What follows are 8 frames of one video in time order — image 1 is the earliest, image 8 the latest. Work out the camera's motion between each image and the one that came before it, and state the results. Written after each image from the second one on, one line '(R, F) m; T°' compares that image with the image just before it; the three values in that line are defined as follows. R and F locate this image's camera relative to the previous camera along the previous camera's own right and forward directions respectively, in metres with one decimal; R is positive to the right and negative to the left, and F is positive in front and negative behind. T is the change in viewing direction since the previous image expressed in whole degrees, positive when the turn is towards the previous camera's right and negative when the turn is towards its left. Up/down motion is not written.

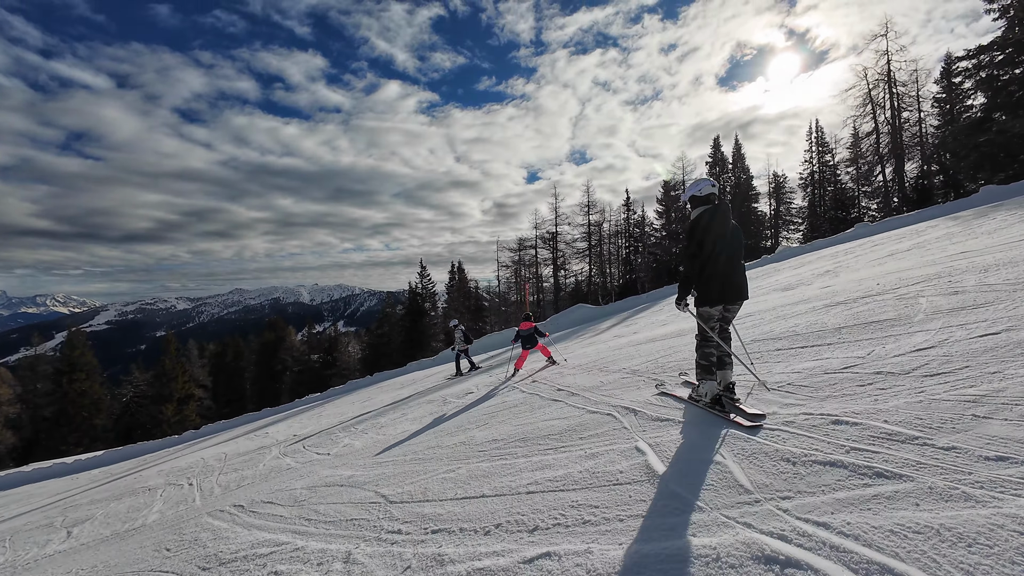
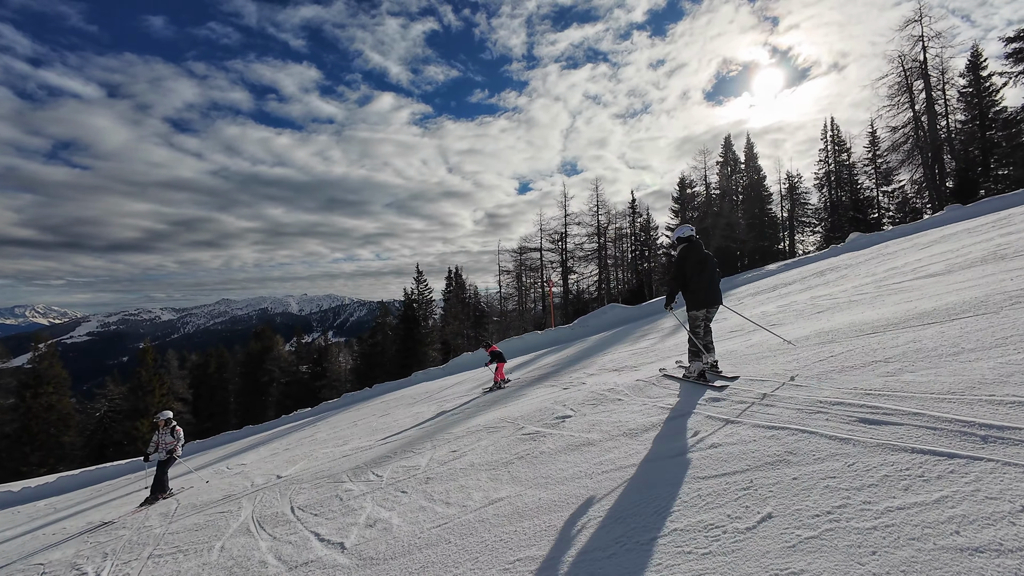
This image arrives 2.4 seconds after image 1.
(-2.0, +4.0) m; +1°
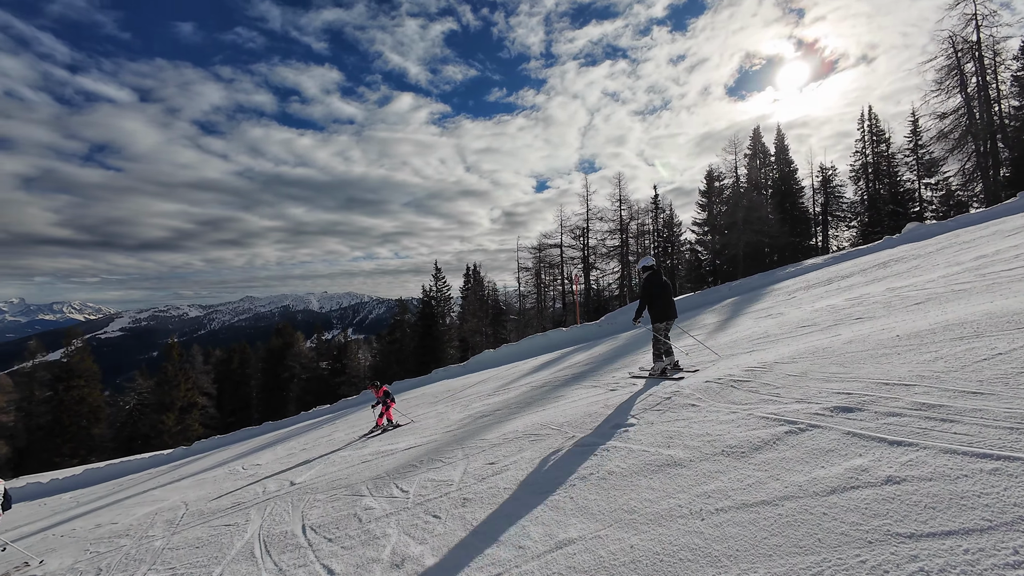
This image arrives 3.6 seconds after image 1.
(-0.4, +1.1) m; -2°
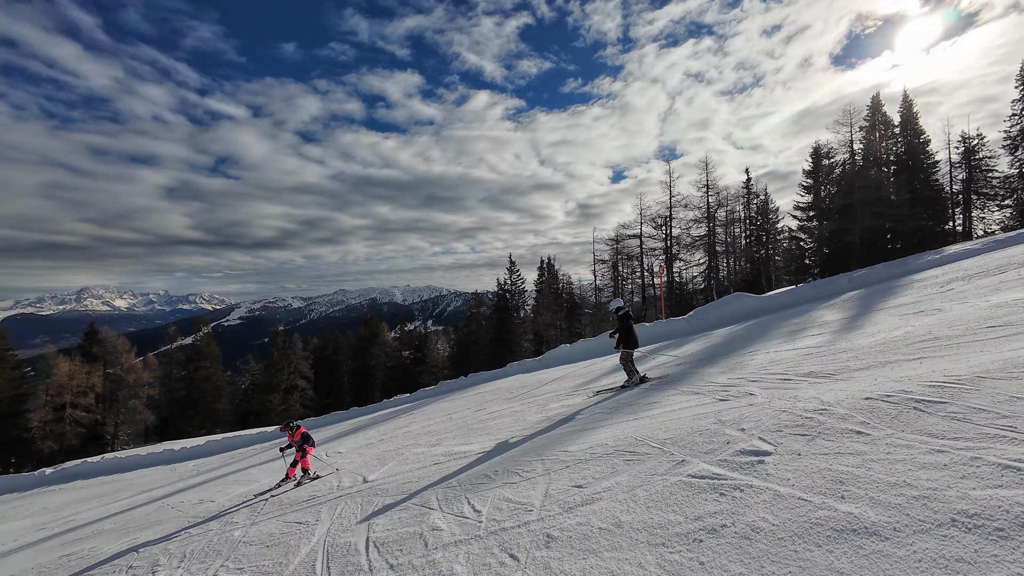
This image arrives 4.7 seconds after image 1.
(-0.2, +1.0) m; -10°
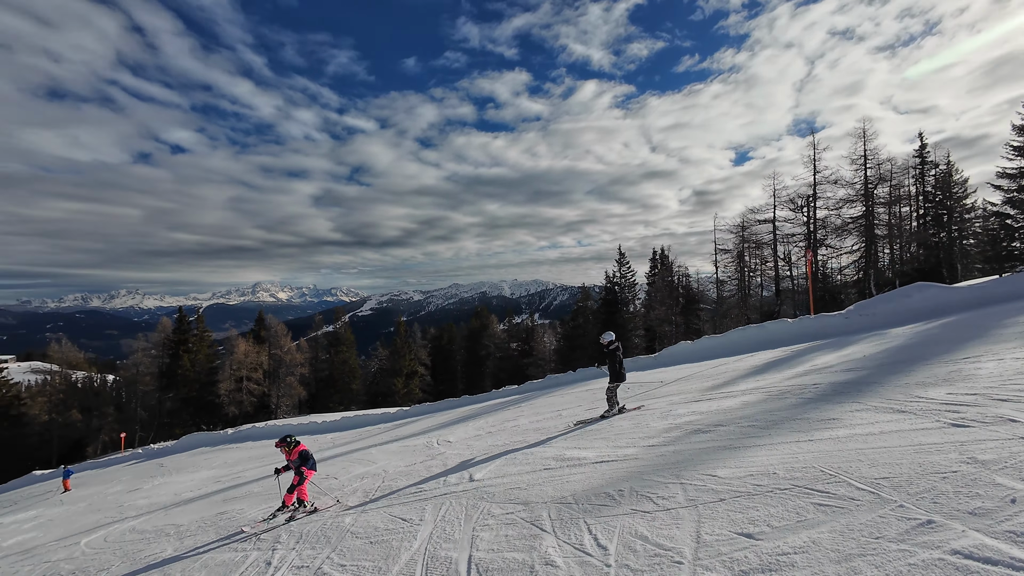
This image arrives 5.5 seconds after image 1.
(-0.2, +1.0) m; -14°
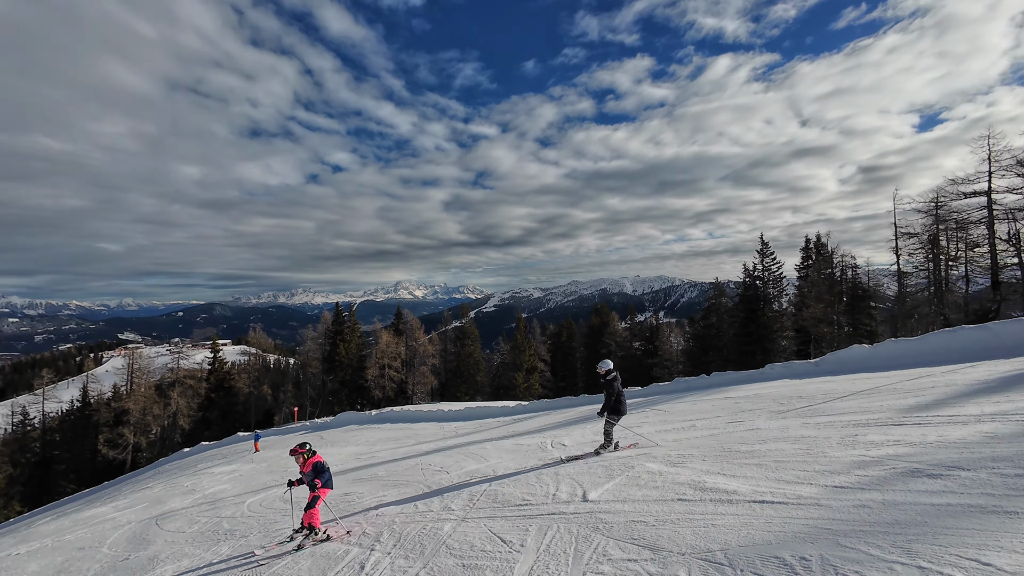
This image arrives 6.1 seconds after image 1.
(0.0, +1.2) m; -16°
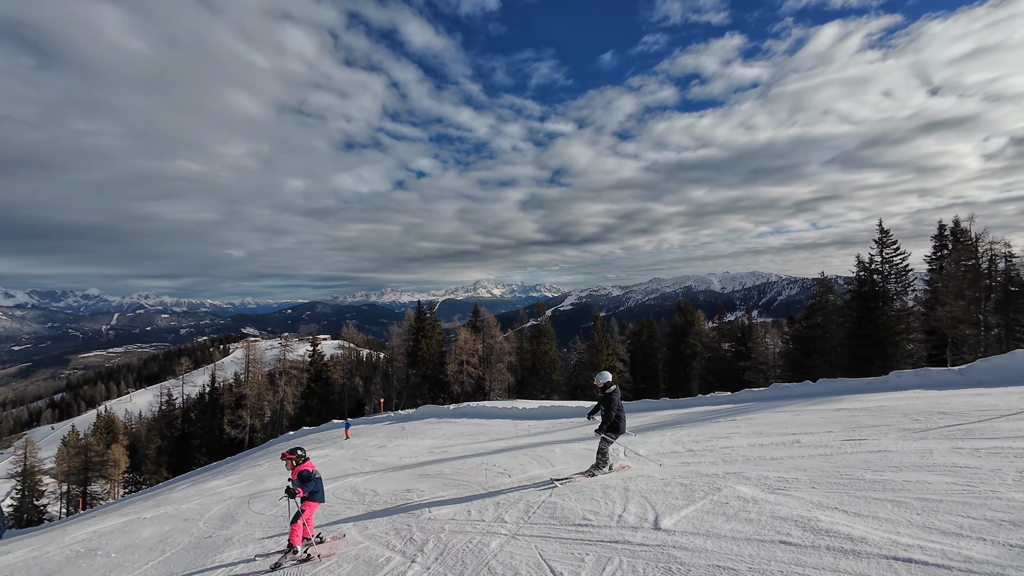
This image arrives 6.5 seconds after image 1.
(+0.3, +0.8) m; -10°
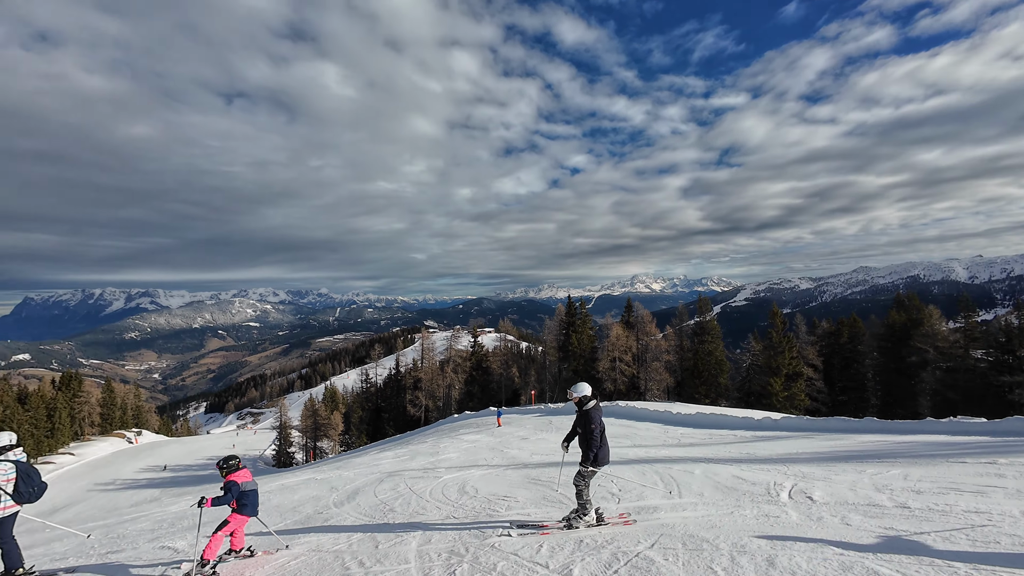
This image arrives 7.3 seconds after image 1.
(+1.0, +1.9) m; -21°
